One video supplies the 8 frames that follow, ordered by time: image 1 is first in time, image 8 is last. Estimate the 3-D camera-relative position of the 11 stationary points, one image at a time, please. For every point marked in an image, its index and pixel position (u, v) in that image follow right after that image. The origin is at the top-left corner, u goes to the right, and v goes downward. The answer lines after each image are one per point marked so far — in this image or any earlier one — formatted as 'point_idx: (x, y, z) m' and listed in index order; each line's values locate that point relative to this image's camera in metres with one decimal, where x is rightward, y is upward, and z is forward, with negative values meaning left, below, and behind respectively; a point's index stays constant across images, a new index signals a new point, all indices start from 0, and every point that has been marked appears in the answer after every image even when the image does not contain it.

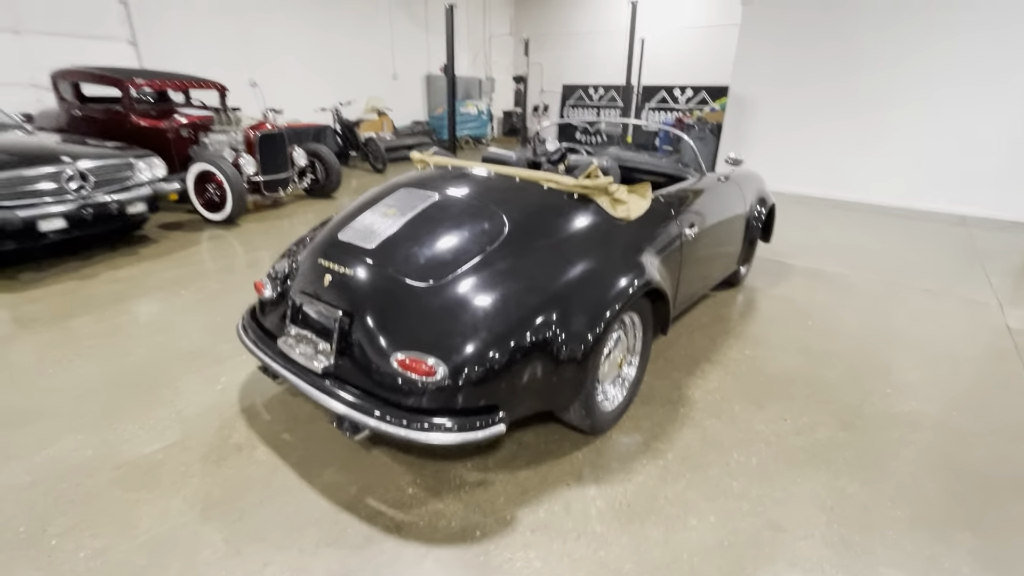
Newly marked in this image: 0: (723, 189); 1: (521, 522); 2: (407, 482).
0: (+1.5, +0.7, +3.3) m
1: (0.0, -0.9, +1.8) m
2: (-0.4, -0.8, +2.0) m
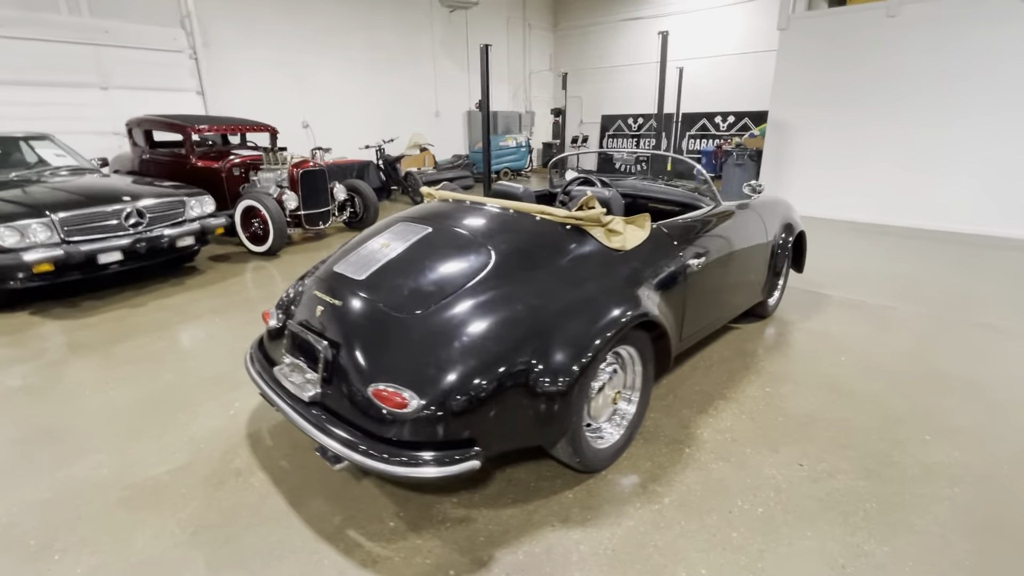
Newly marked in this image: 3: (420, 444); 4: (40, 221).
0: (+1.5, +0.5, +3.2) m
1: (-0.1, -1.0, +1.7) m
2: (-0.5, -0.9, +1.9) m
3: (-0.3, -0.6, +1.7) m
4: (-3.9, +0.5, +3.9) m
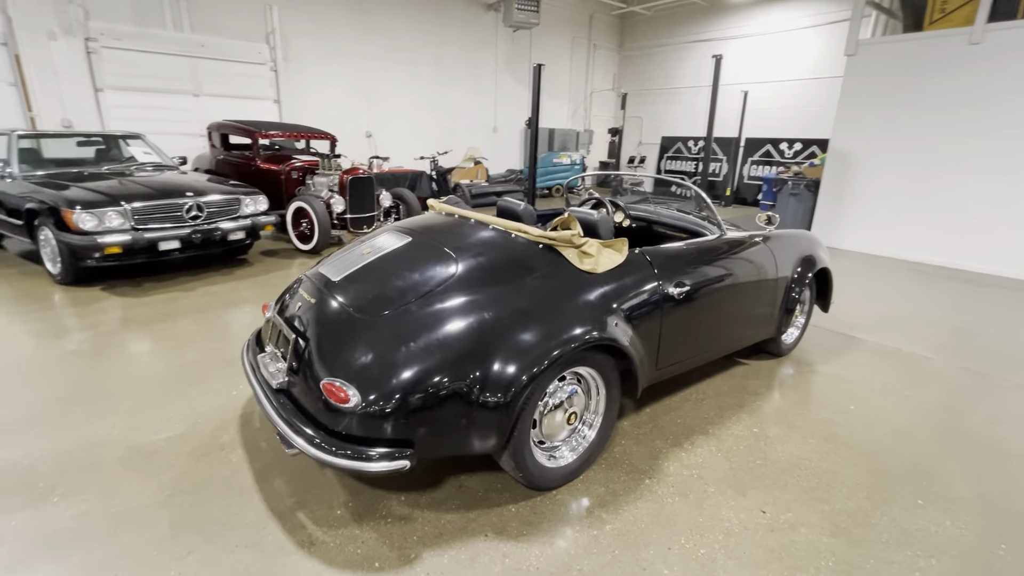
0: (+1.5, +0.2, +3.1) m
1: (-0.3, -1.0, +1.8) m
2: (-0.8, -0.9, +2.1) m
3: (-0.5, -0.6, +1.8) m
4: (-3.8, +0.7, +4.5) m
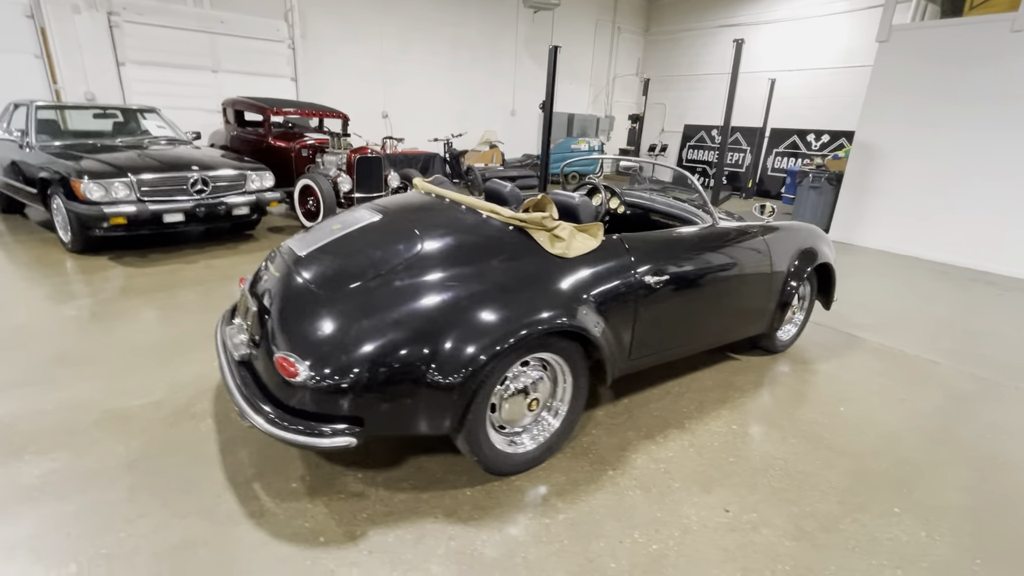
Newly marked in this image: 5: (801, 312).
0: (+1.4, +0.3, +3.0) m
1: (-0.6, -1.0, +1.8) m
2: (-0.9, -0.8, +2.1) m
3: (-0.7, -0.5, +1.8) m
4: (-3.8, +1.0, +4.6) m
5: (+2.2, -0.2, +3.6) m
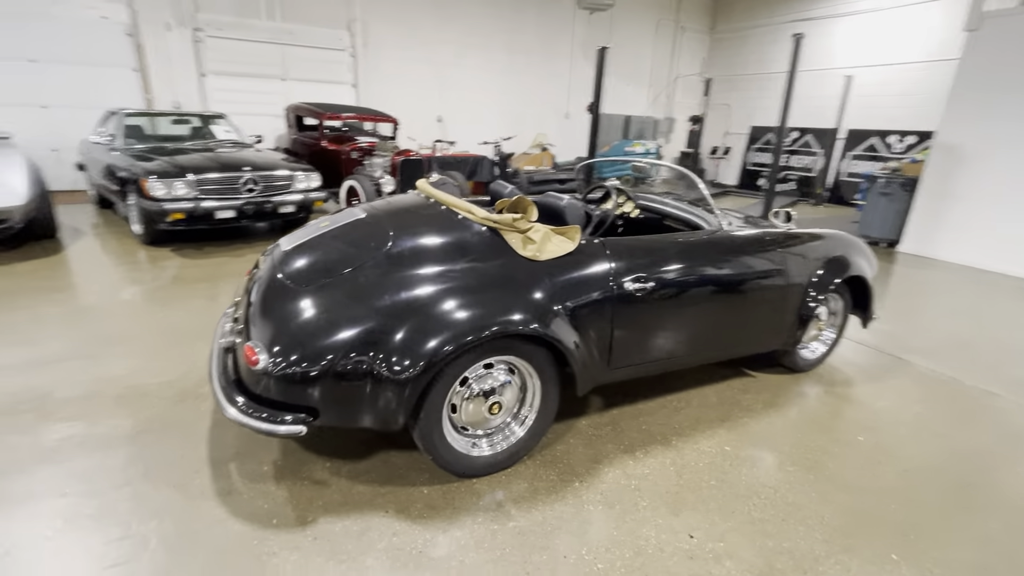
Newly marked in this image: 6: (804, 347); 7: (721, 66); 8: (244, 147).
0: (+1.4, +0.2, +2.8) m
1: (-0.8, -0.9, +1.9) m
2: (-1.1, -0.8, +2.2) m
3: (-0.9, -0.5, +1.9) m
4: (-3.5, +1.1, +5.0) m
5: (+2.2, -0.3, +3.3) m
6: (+2.0, -0.4, +3.2) m
7: (+5.9, +6.3, +13.4) m
8: (-3.9, +2.0, +6.8) m
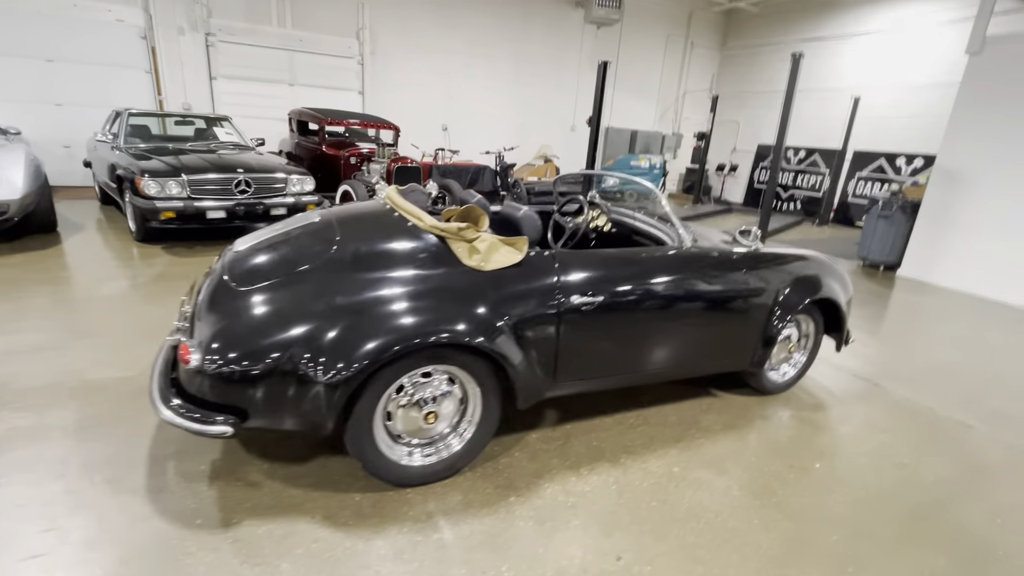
0: (+1.2, +0.1, +2.7) m
1: (-1.1, -0.9, +1.8) m
2: (-1.4, -0.8, +2.2) m
3: (-1.2, -0.5, +1.9) m
4: (-3.6, +1.2, +5.1) m
5: (+2.0, -0.4, +3.2) m
6: (+1.7, -0.5, +3.1) m
7: (+6.2, +5.8, +13.3) m
8: (-3.9, +2.0, +7.0) m
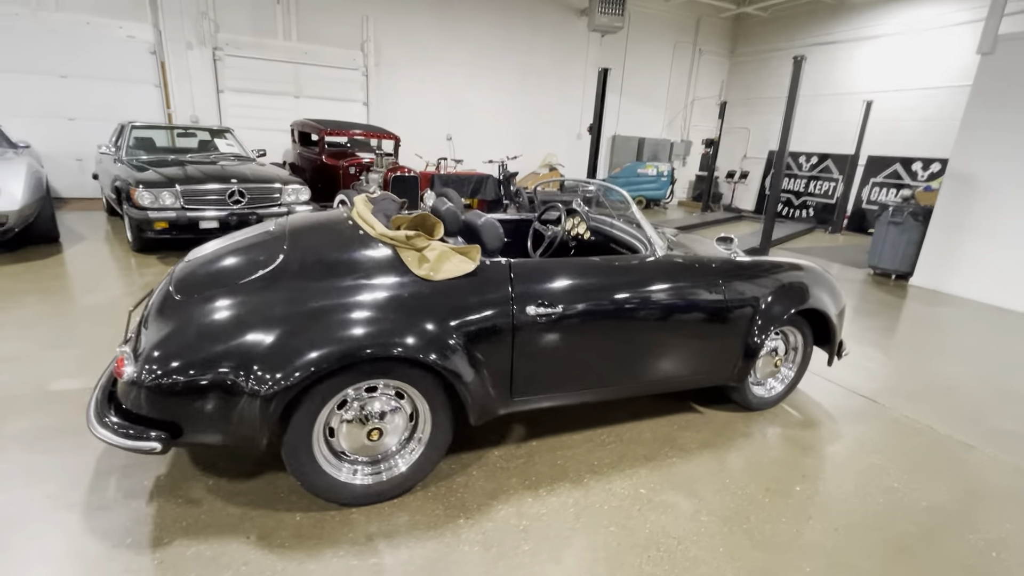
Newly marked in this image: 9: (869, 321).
0: (+1.0, +0.1, +2.6) m
1: (-1.3, -1.0, +1.8) m
2: (-1.6, -0.8, +2.1) m
3: (-1.4, -0.5, +1.9) m
4: (-3.8, +1.1, +5.2) m
5: (+1.8, -0.5, +3.0) m
6: (+1.5, -0.6, +3.0) m
7: (+6.3, +5.5, +13.1) m
8: (-4.0, +1.9, +7.0) m
9: (+3.7, -0.3, +5.0) m
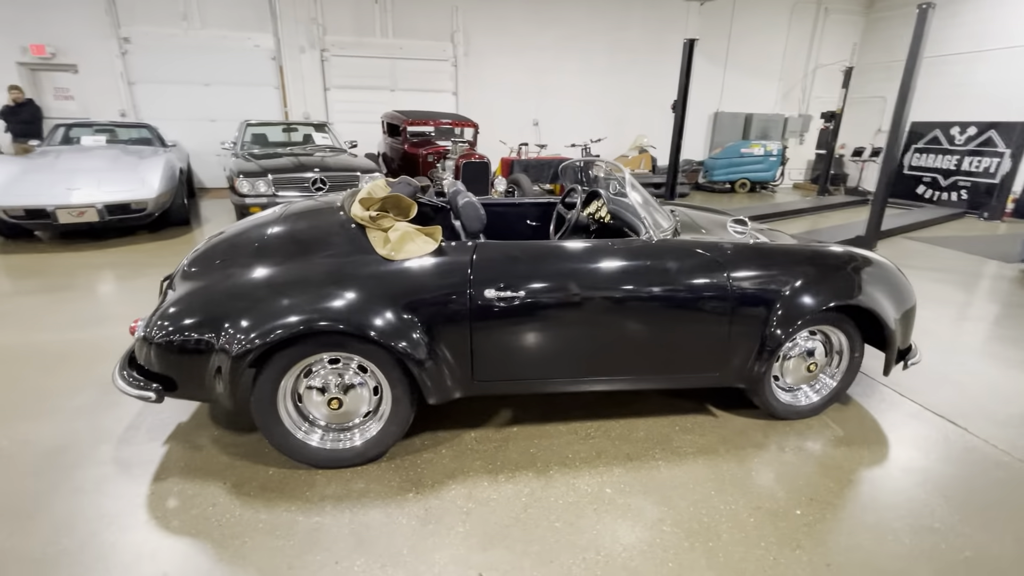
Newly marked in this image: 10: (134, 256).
0: (+0.9, +0.1, +2.3) m
1: (-1.5, -0.9, +2.1) m
2: (-1.8, -0.7, +2.5) m
3: (-1.6, -0.4, +2.2) m
4: (-3.1, +1.4, +5.9) m
5: (+1.7, -0.5, +2.6) m
6: (+1.5, -0.6, +2.6) m
7: (+8.7, +5.6, +11.2) m
8: (-2.9, +2.2, +7.7) m
9: (+4.1, -0.3, +4.0) m
10: (-4.5, +0.4, +5.6) m
